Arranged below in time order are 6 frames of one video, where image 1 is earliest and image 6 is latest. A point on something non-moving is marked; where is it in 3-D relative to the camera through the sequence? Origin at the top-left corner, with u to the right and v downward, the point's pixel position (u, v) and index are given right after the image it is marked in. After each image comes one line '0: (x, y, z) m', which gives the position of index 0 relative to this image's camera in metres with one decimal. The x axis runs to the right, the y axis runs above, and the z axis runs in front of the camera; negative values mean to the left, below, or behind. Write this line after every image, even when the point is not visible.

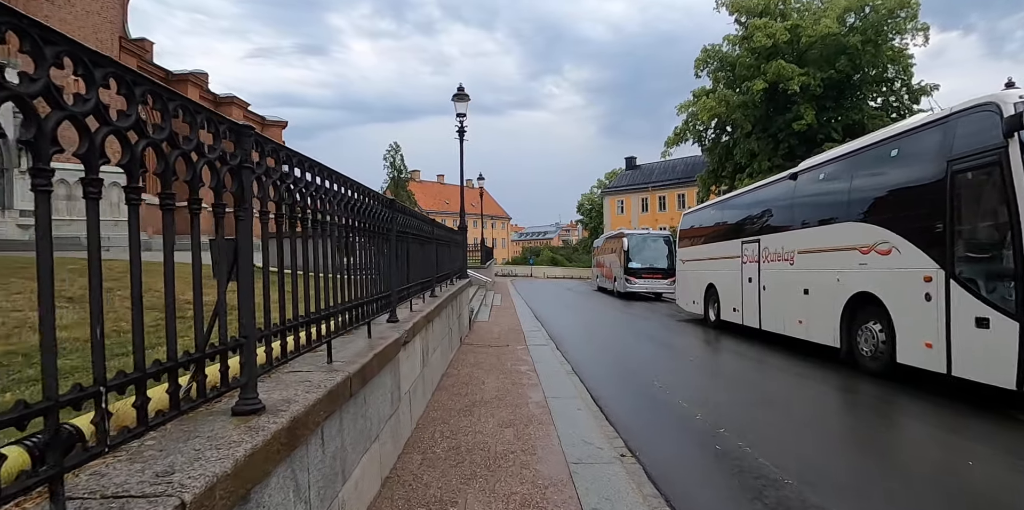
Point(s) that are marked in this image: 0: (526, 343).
0: (+0.3, -1.8, +10.4) m
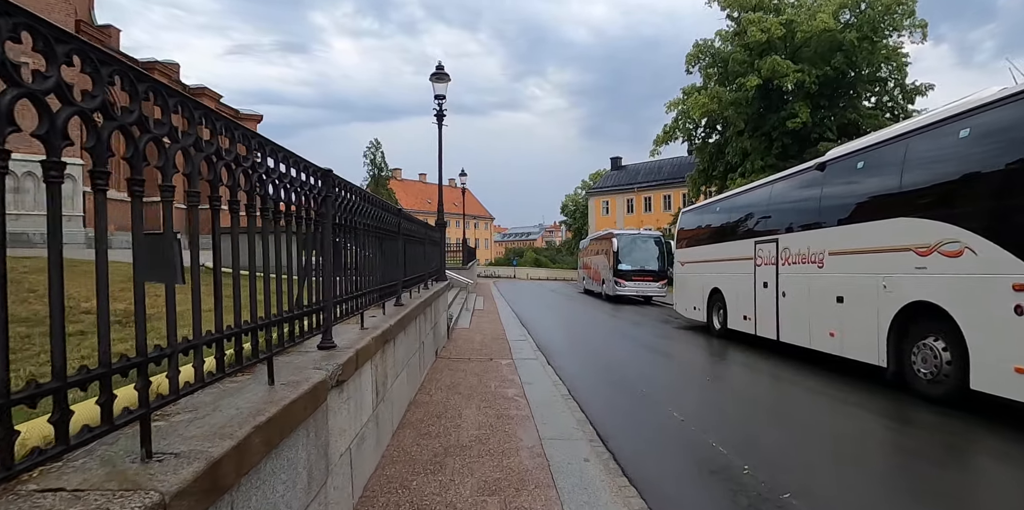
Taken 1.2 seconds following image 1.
0: (0.0, -1.8, +9.1) m
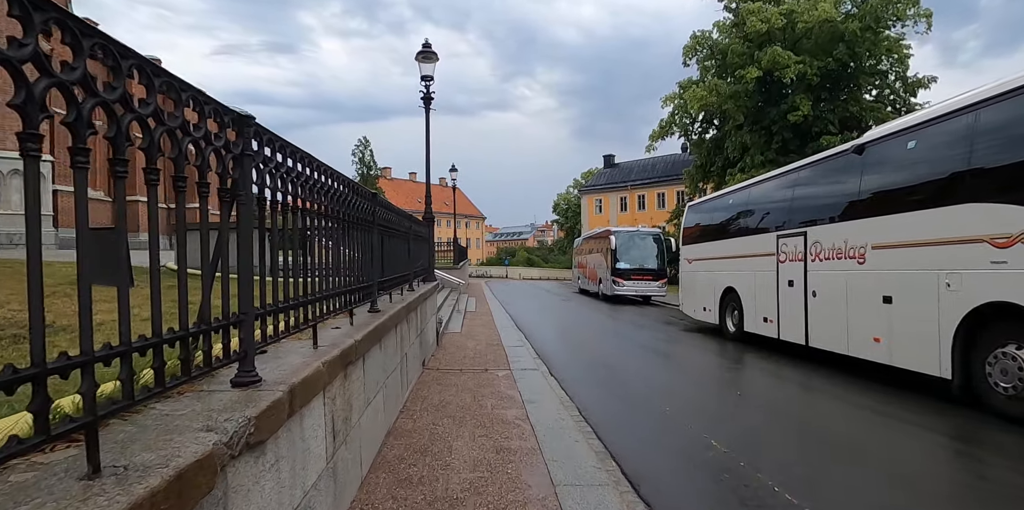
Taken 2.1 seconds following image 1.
0: (0.0, -1.8, +8.0) m
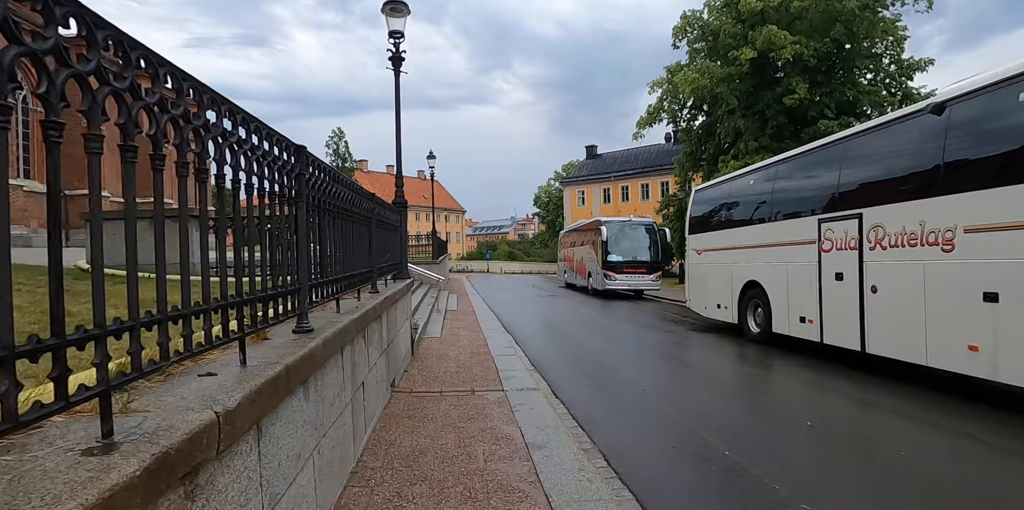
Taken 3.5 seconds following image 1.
0: (-0.1, -1.6, +6.5) m
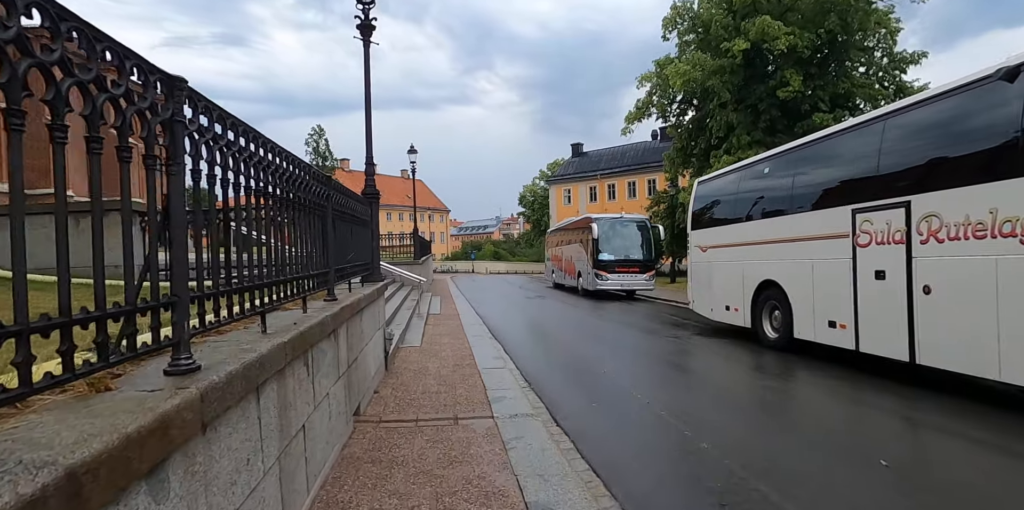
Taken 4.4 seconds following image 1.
0: (-0.2, -1.6, +5.4) m
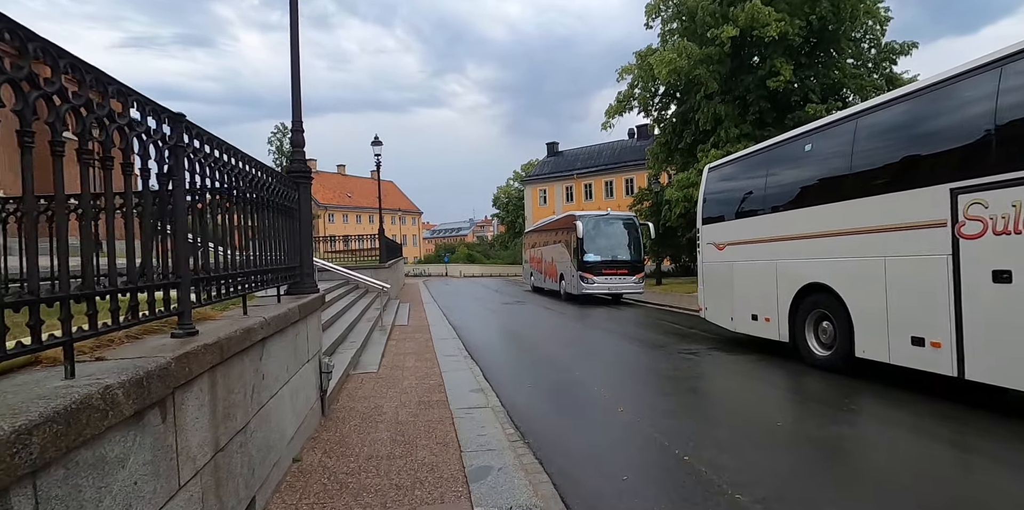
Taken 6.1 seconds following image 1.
0: (-0.3, -1.6, +3.5) m
